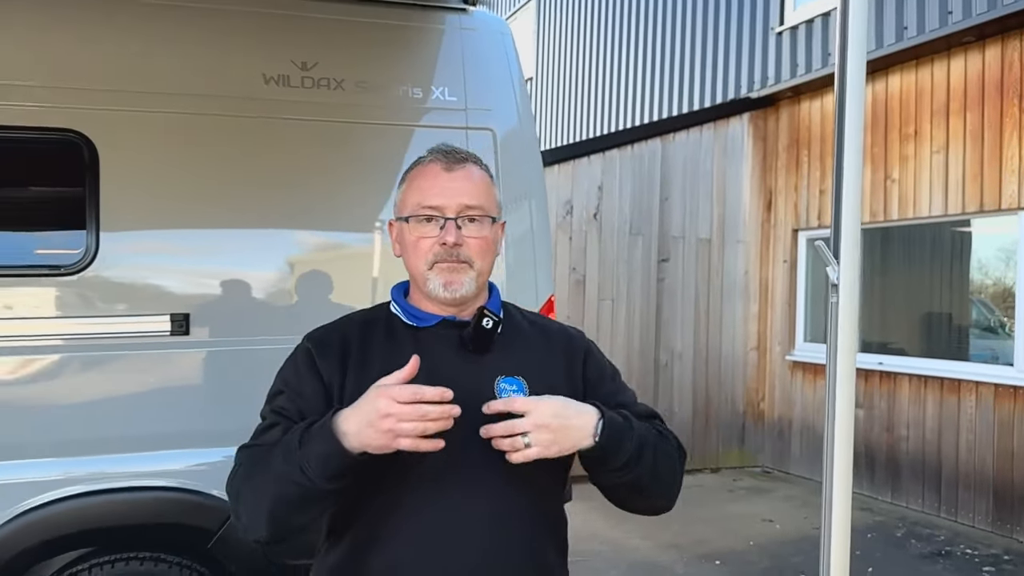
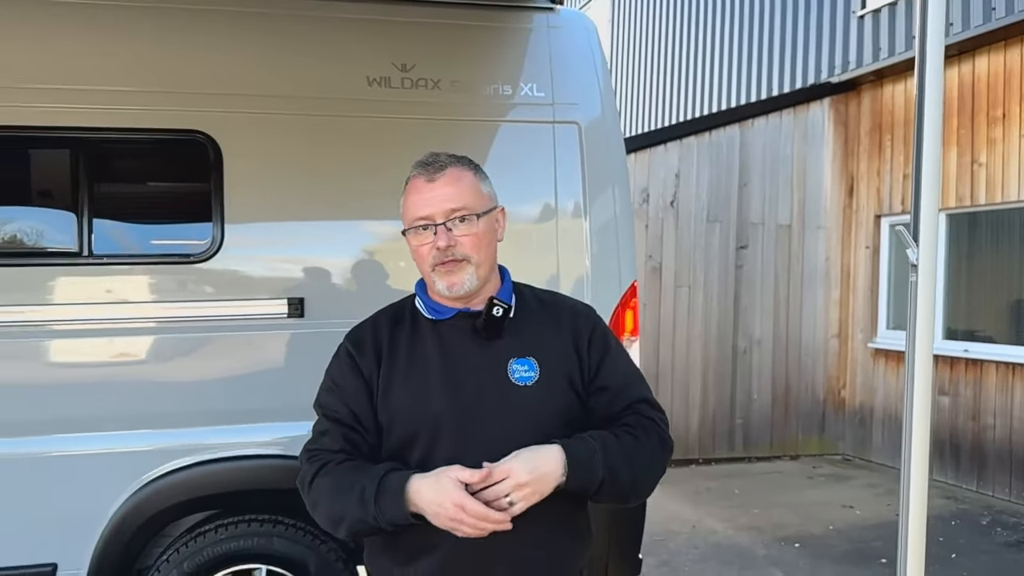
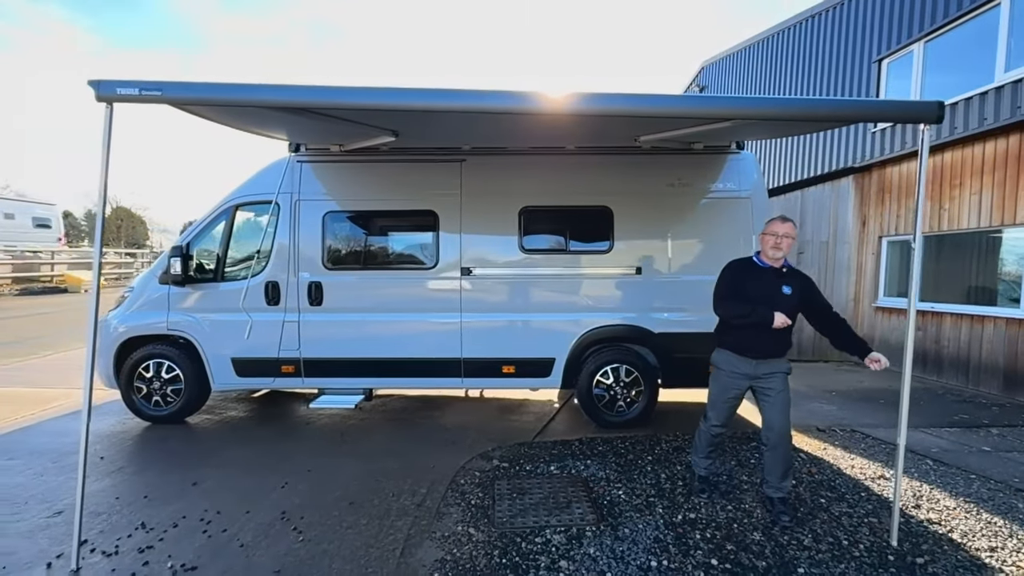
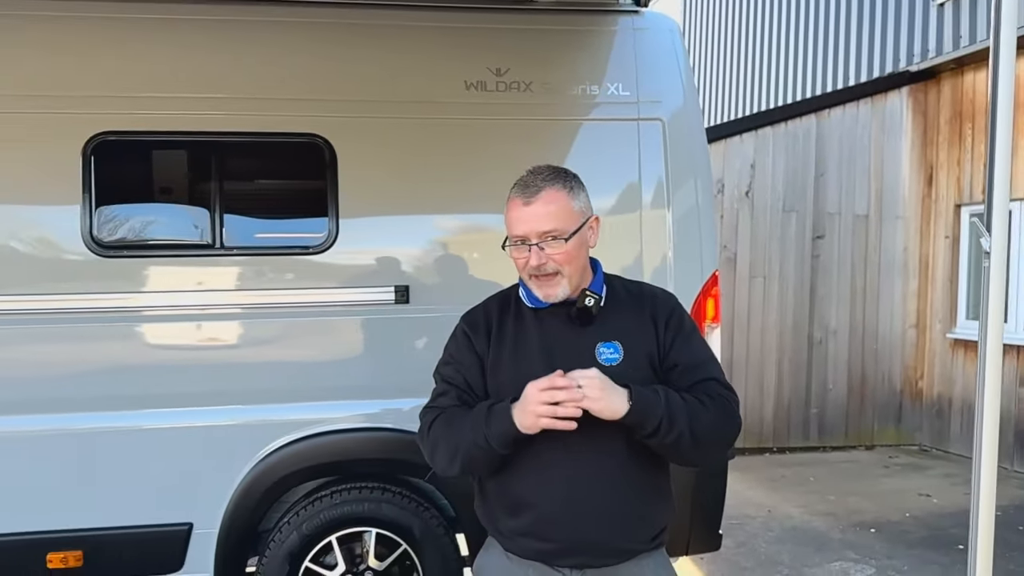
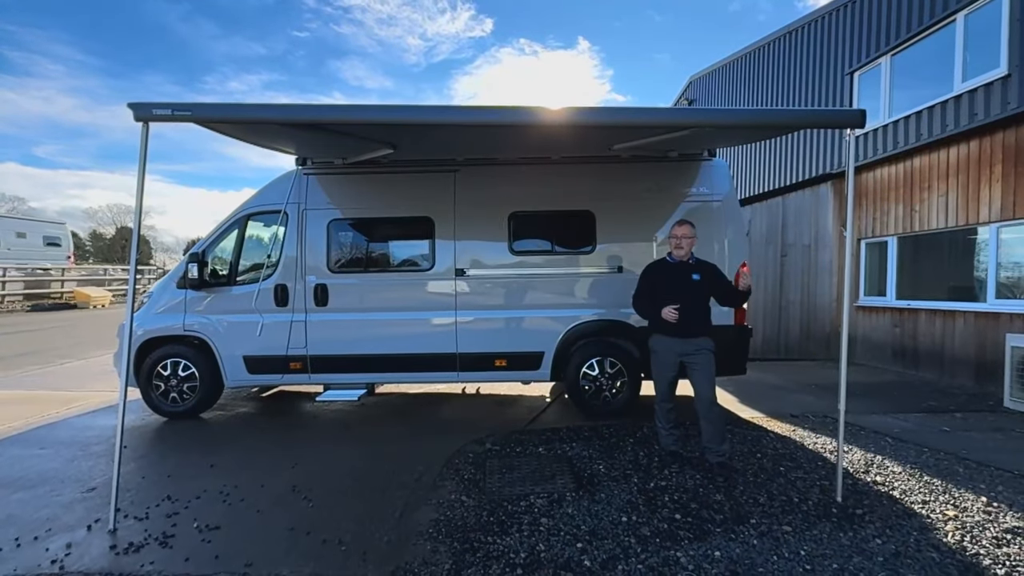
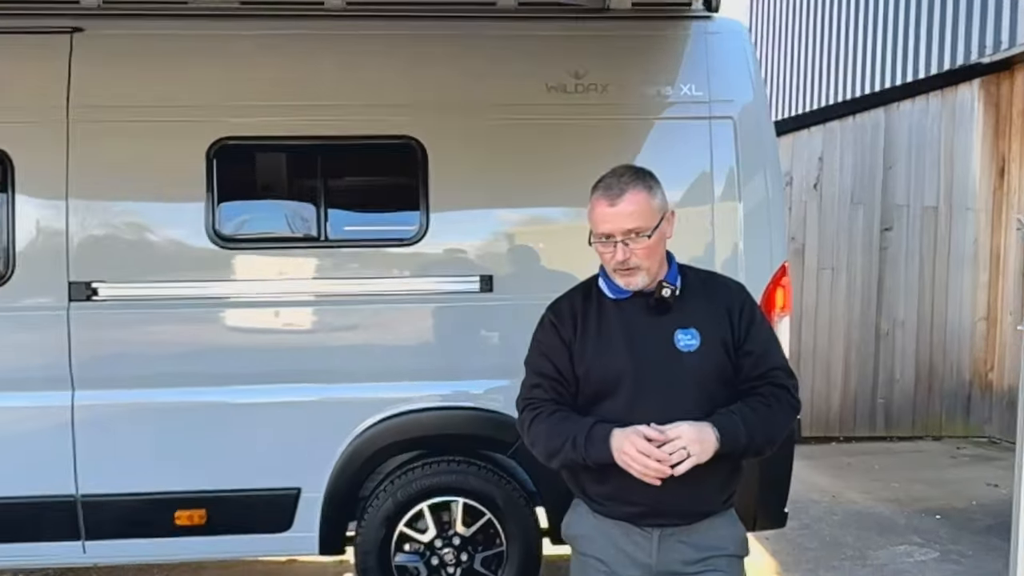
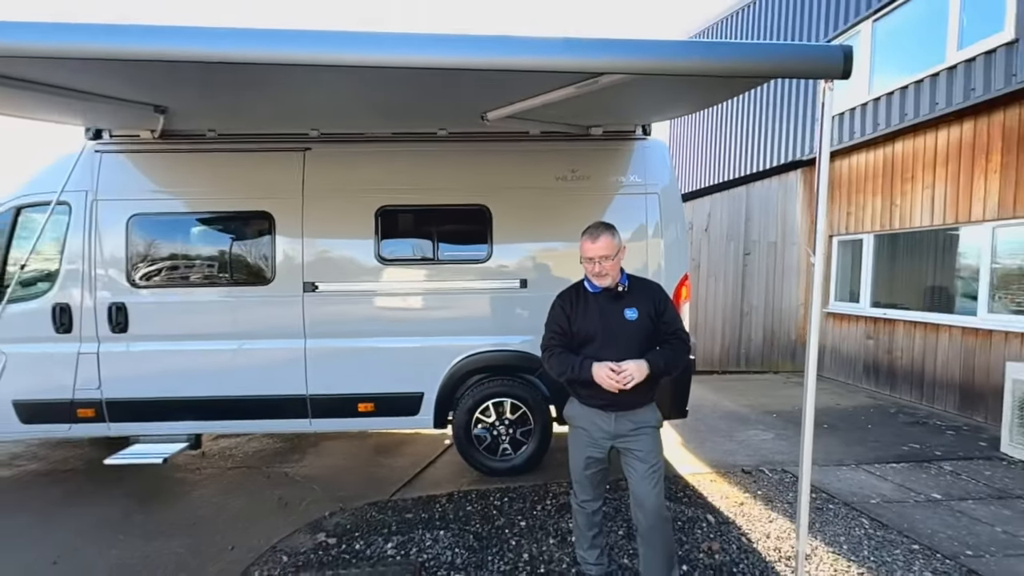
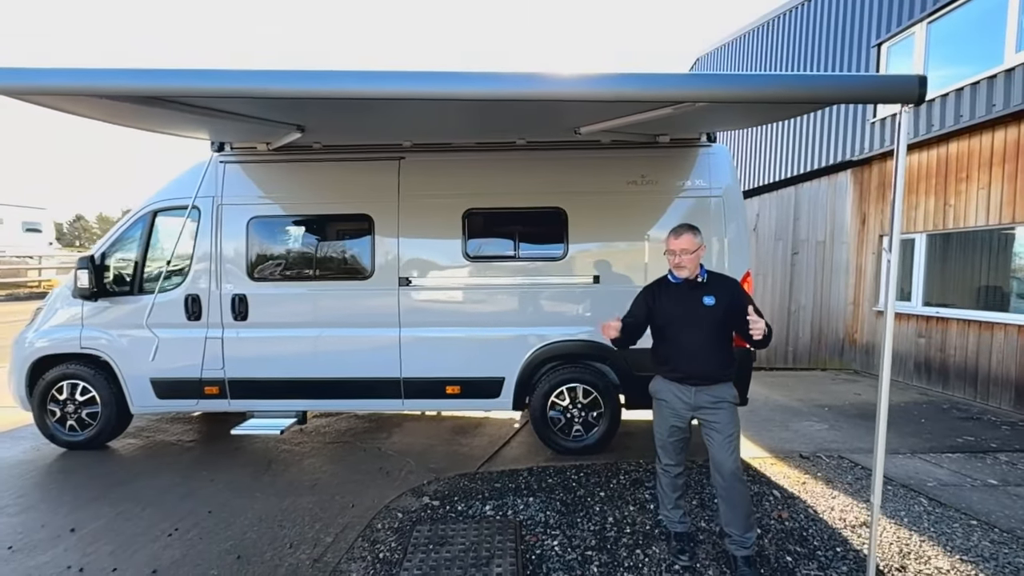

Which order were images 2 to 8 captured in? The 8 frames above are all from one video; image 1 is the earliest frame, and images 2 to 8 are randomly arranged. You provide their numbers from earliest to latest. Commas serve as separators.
2, 4, 6, 7, 8, 3, 5
